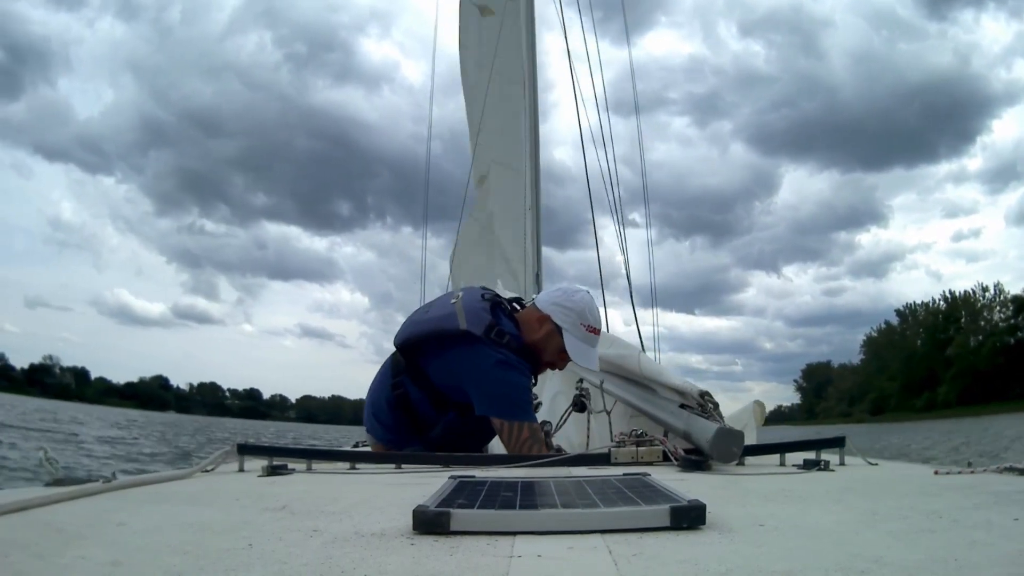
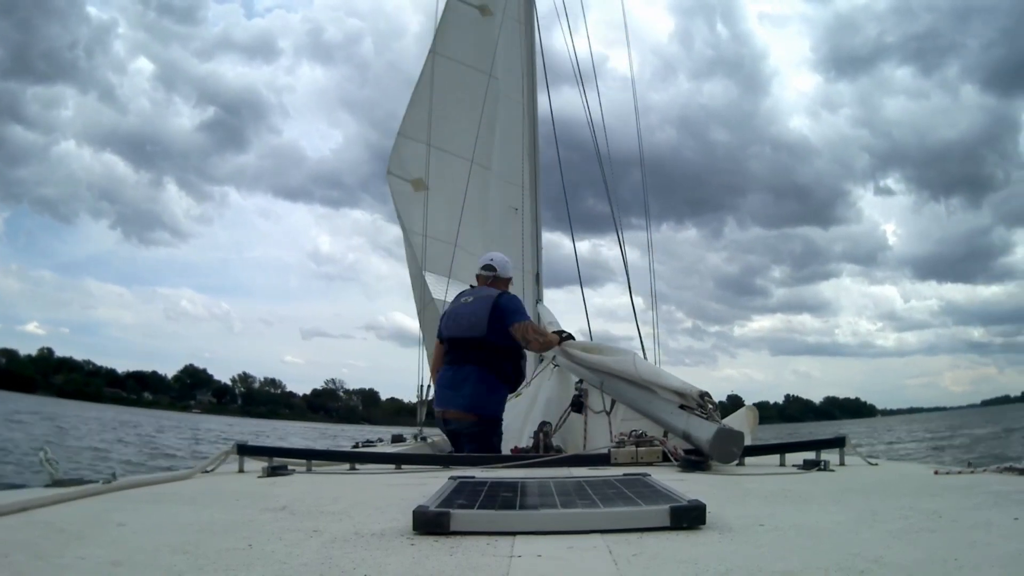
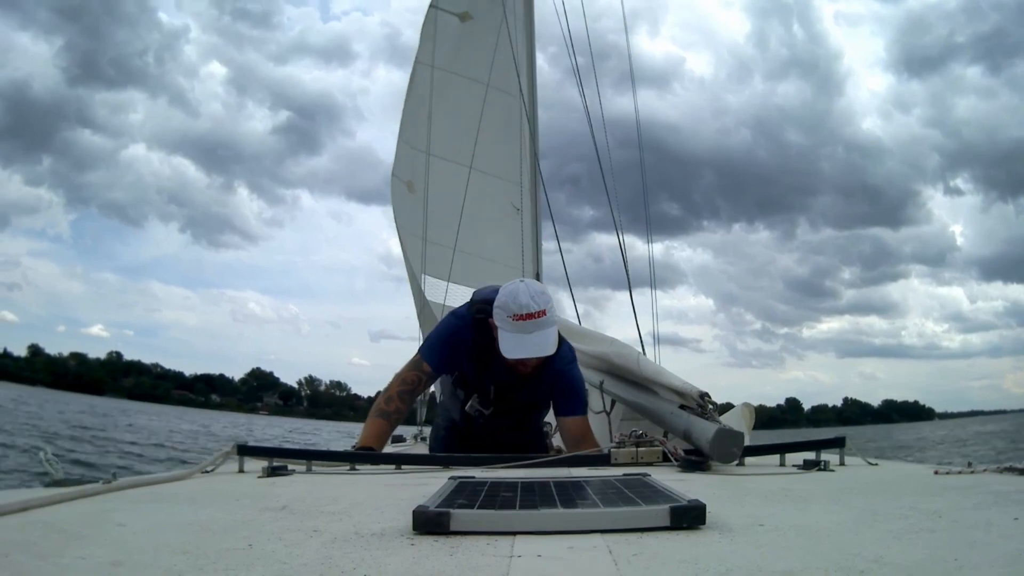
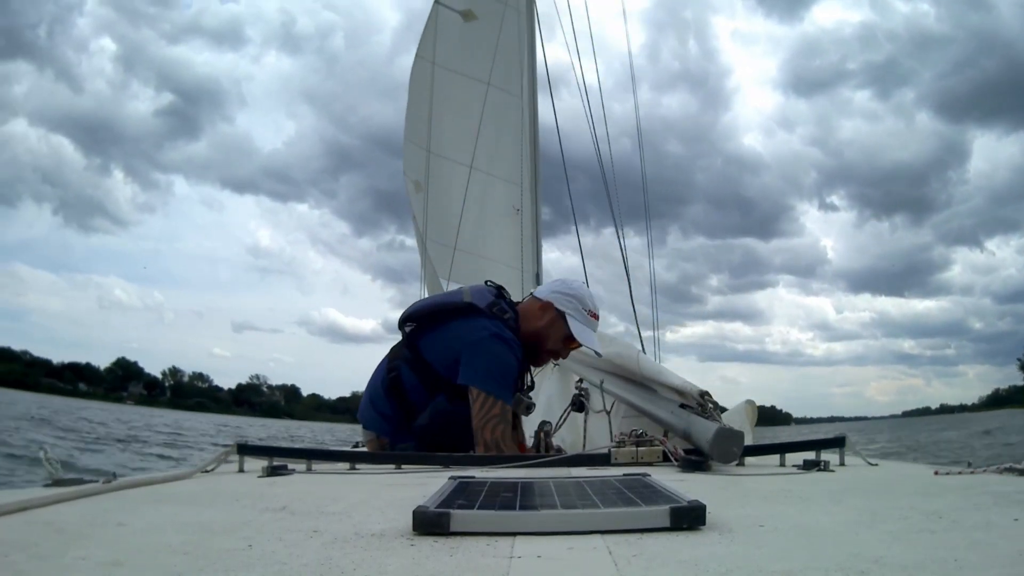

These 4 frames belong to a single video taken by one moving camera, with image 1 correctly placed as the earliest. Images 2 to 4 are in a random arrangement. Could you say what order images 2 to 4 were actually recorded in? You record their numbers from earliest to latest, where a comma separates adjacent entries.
4, 3, 2
